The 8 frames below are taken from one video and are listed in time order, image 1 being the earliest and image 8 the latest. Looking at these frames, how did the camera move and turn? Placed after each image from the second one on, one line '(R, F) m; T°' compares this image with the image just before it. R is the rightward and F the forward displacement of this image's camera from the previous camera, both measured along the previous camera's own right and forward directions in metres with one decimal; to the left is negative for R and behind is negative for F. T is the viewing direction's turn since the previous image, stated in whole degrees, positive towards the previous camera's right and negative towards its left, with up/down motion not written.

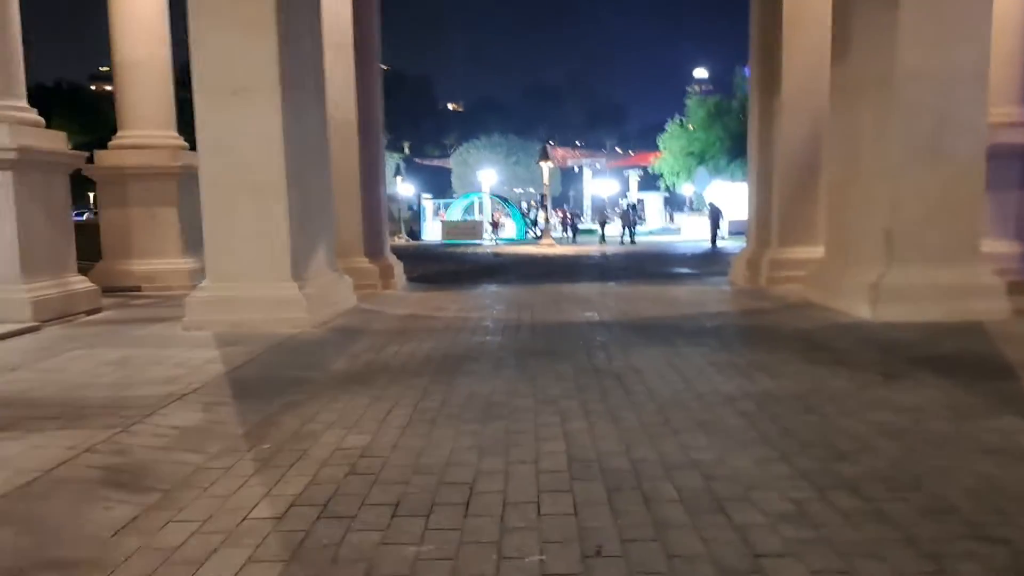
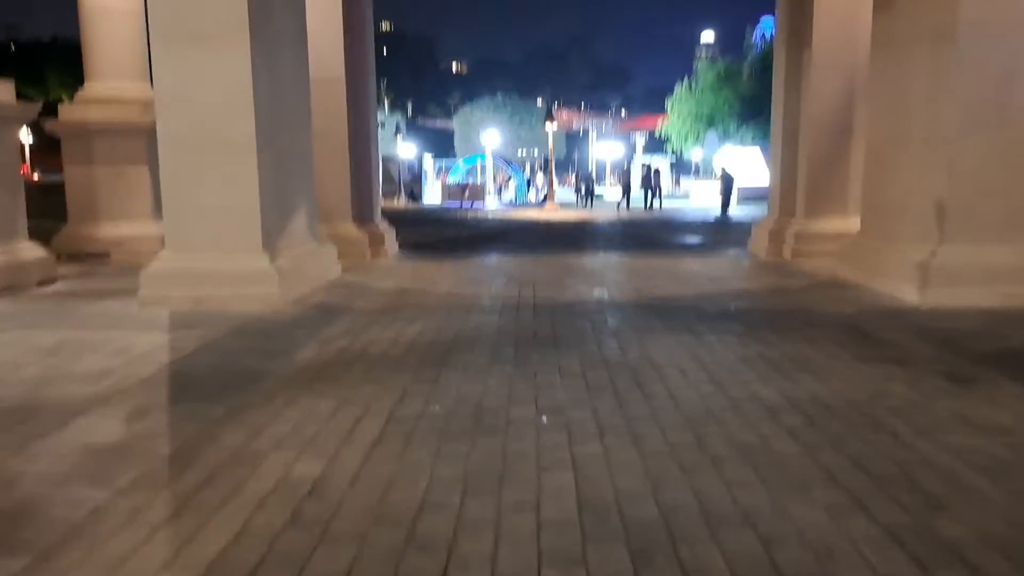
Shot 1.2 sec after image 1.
(0.0, +1.1) m; 0°
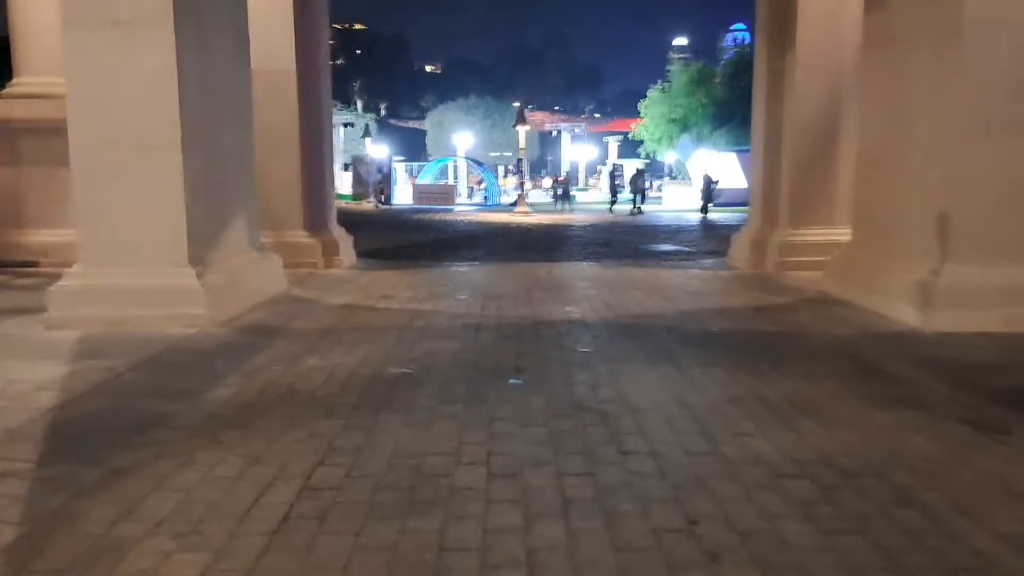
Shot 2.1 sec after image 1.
(+0.1, +0.9) m; +2°
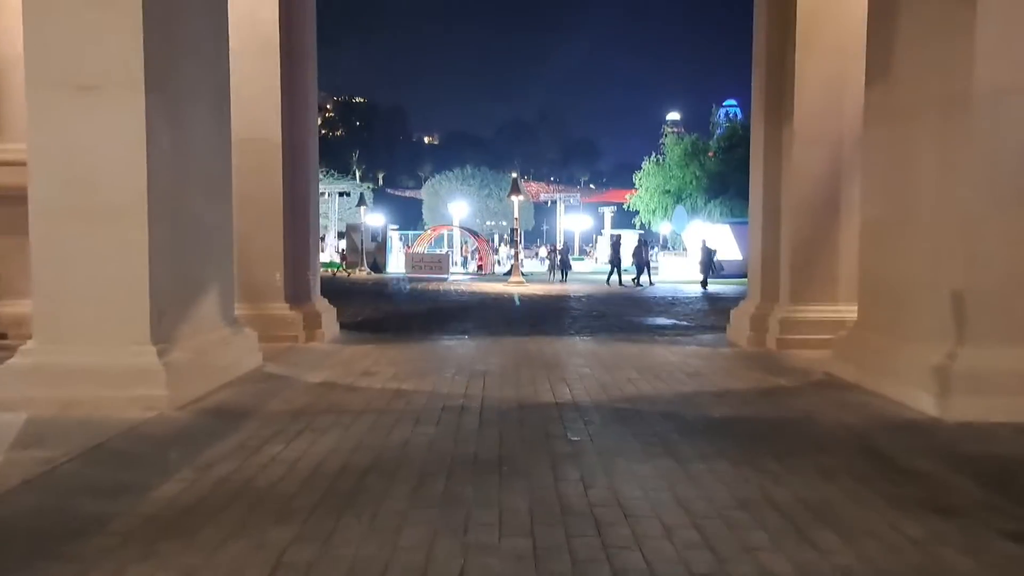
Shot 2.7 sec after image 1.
(+0.1, +0.5) m; 0°
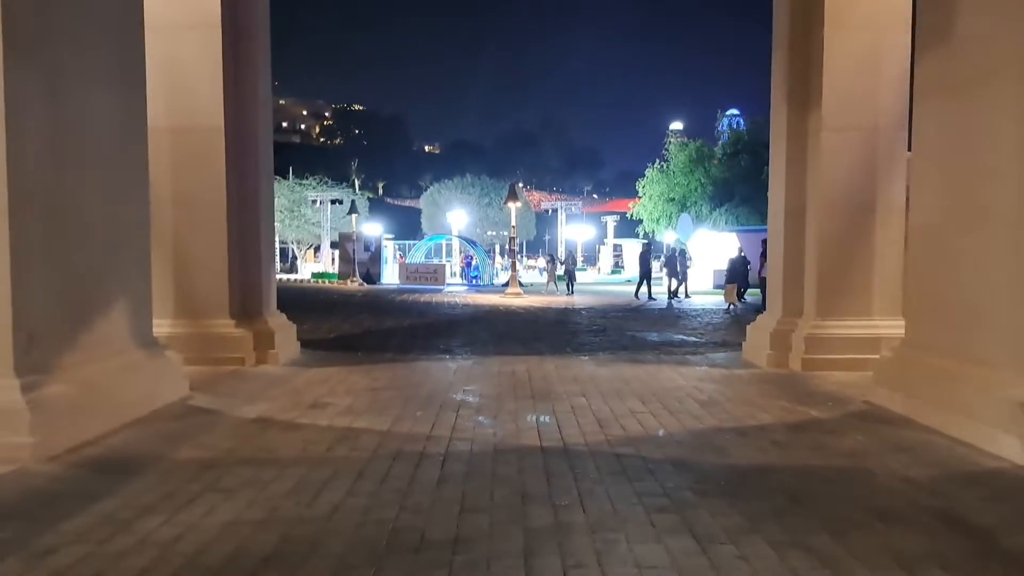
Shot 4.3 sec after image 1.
(+0.2, +1.5) m; 0°
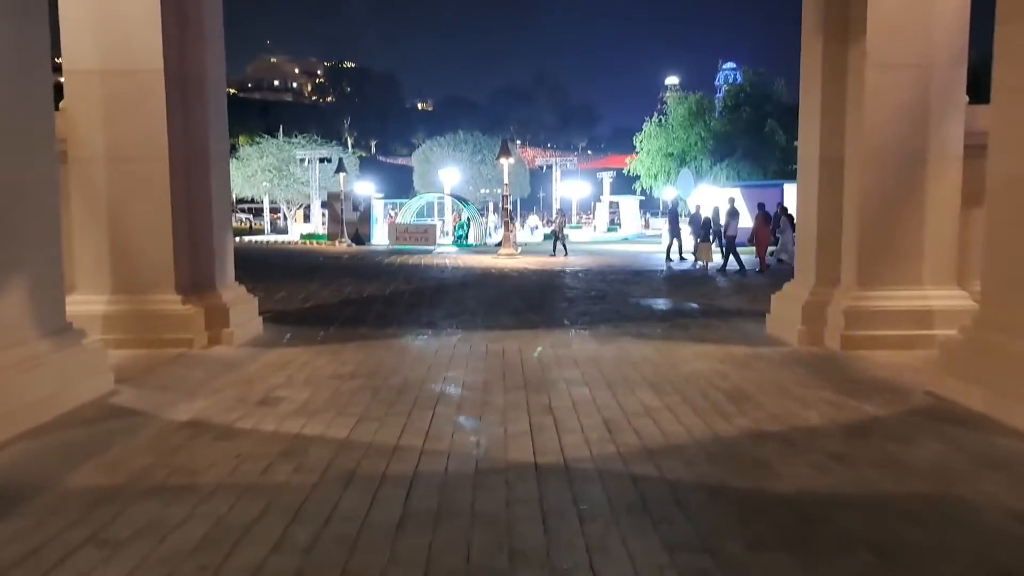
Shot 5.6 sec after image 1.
(0.0, +1.3) m; 0°
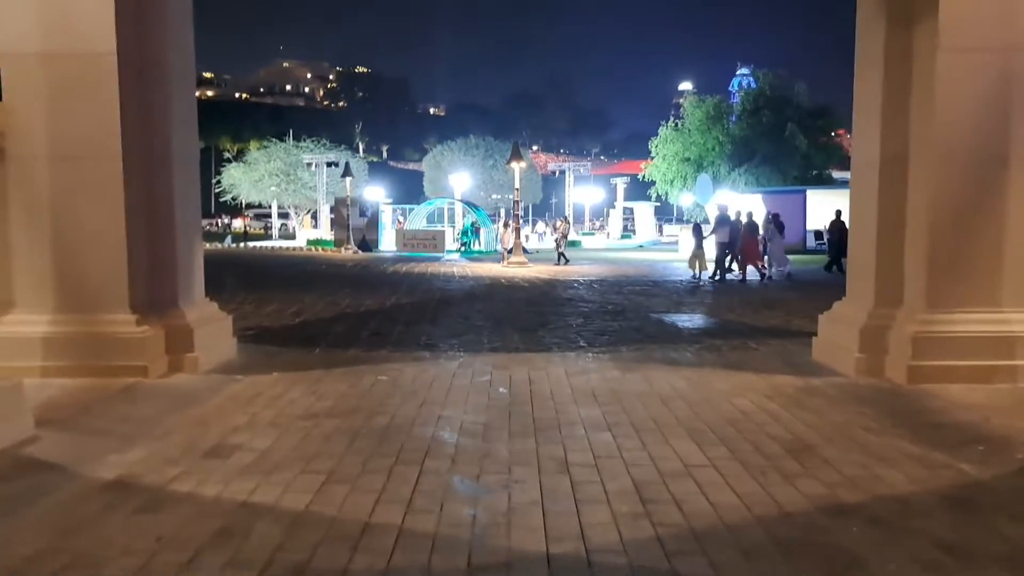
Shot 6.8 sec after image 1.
(0.0, +1.2) m; -1°
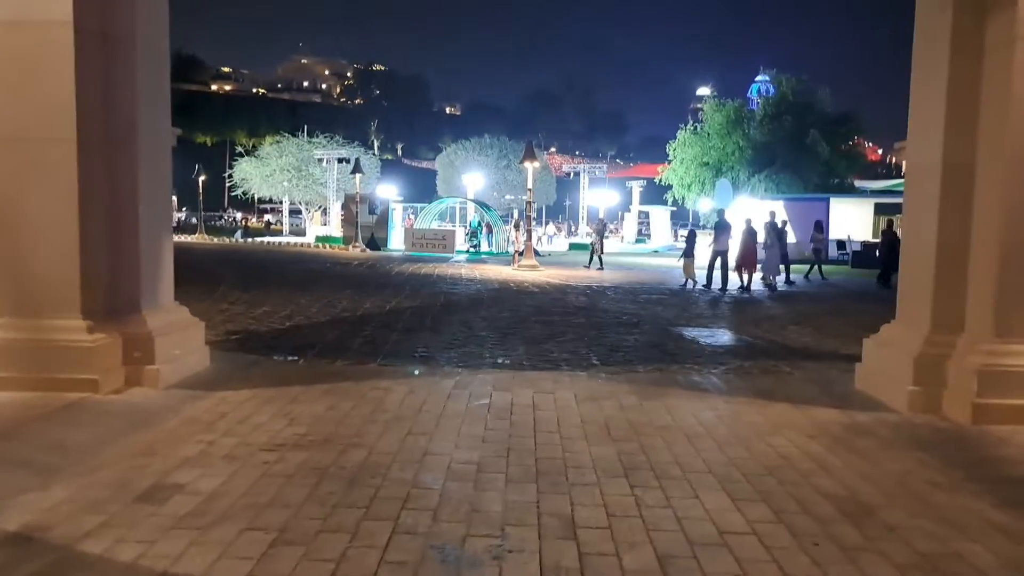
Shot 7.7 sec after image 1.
(0.0, +0.9) m; -1°
